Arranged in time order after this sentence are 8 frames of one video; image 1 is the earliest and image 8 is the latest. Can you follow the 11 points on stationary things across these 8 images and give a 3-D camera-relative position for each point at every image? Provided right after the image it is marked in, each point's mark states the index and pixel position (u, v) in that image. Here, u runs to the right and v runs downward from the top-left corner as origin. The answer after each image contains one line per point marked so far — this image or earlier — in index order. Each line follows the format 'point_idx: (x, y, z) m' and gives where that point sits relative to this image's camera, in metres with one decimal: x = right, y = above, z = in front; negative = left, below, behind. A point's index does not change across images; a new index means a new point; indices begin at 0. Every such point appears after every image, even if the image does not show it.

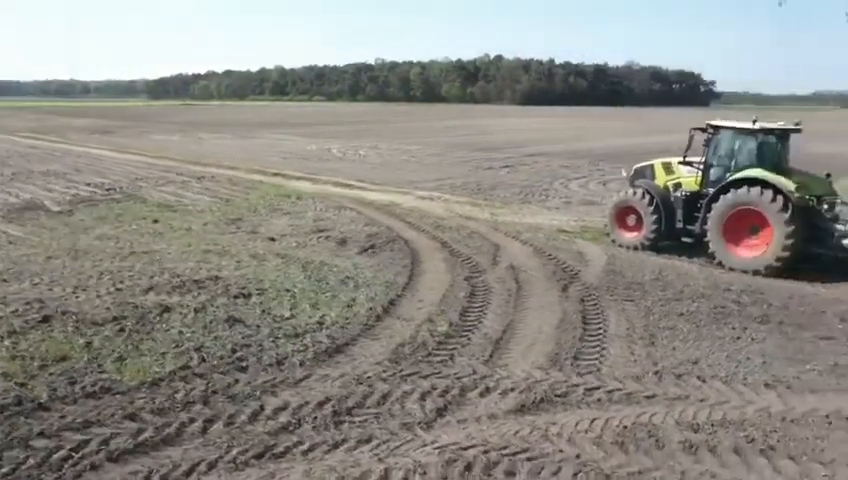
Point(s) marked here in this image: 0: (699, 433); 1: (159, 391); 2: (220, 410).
0: (+2.3, -1.6, +6.1) m
1: (-2.5, -1.4, +6.7) m
2: (-1.8, -1.5, +6.4) m
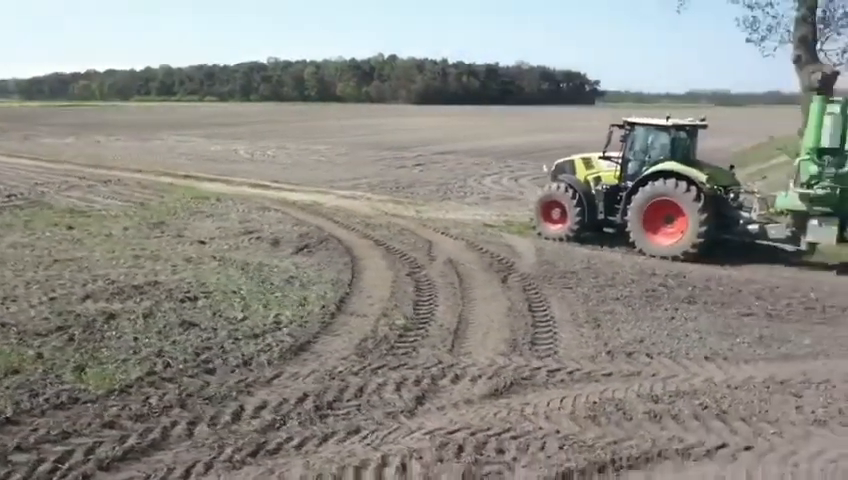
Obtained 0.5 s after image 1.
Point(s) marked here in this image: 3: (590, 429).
0: (+2.2, -1.5, +6.6) m
1: (-2.7, -1.5, +6.6) m
2: (-2.0, -1.5, +6.3) m
3: (+1.4, -1.6, +6.2) m
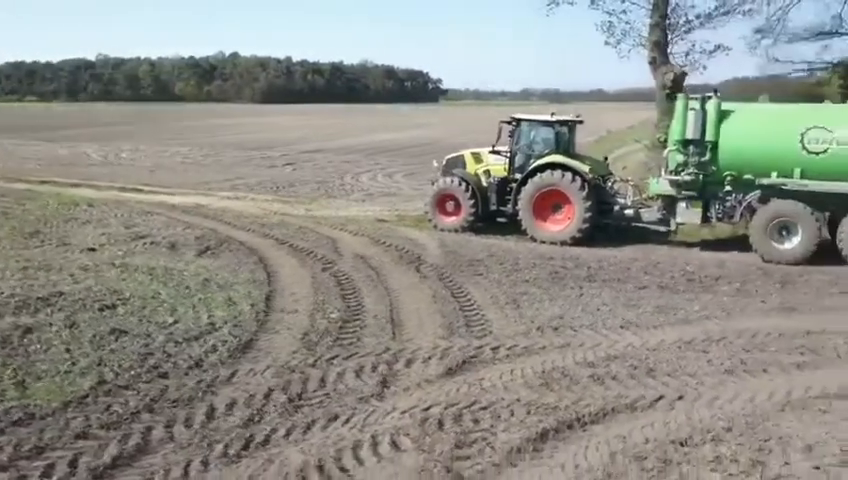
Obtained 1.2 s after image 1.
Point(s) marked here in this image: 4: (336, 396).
0: (+1.8, -1.3, +7.4) m
1: (-3.0, -1.5, +6.4) m
2: (-2.2, -1.5, +6.3) m
3: (+1.2, -1.5, +6.8) m
4: (-0.8, -1.5, +6.8) m
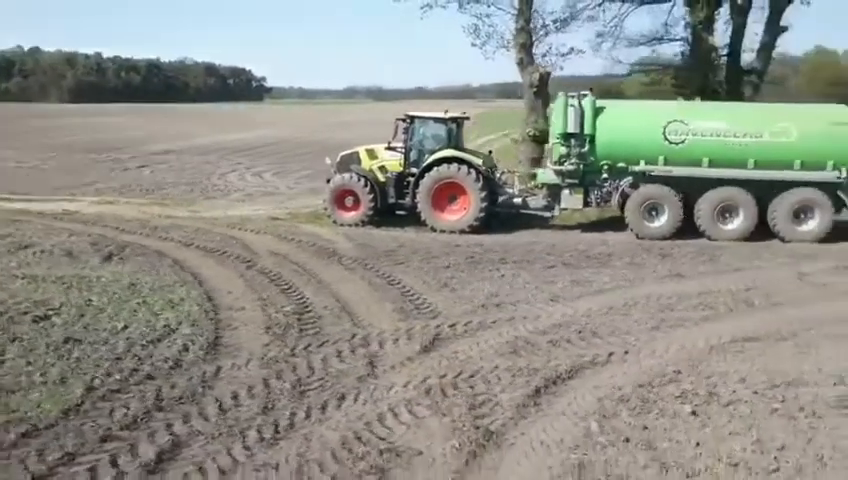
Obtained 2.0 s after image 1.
0: (+1.5, -1.1, +8.4) m
1: (-2.9, -1.5, +6.3) m
2: (-2.1, -1.5, +6.4) m
3: (+1.0, -1.3, +7.7) m
4: (-0.9, -1.4, +7.2) m
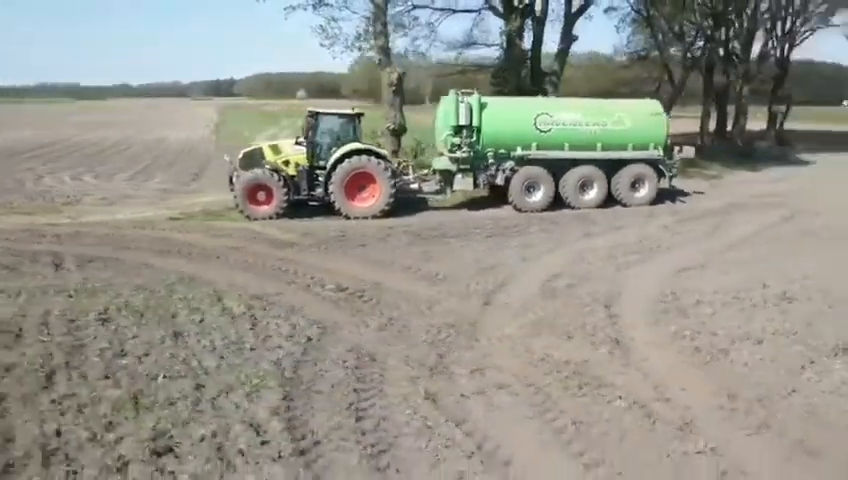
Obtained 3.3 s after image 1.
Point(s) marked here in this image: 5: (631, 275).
0: (+2.0, -0.6, +10.7) m
1: (-1.1, -1.4, +7.1) m
2: (-0.5, -1.3, +7.5) m
3: (+1.9, -0.8, +9.9) m
4: (+0.3, -1.1, +8.7) m
5: (+3.2, -0.5, +11.1) m
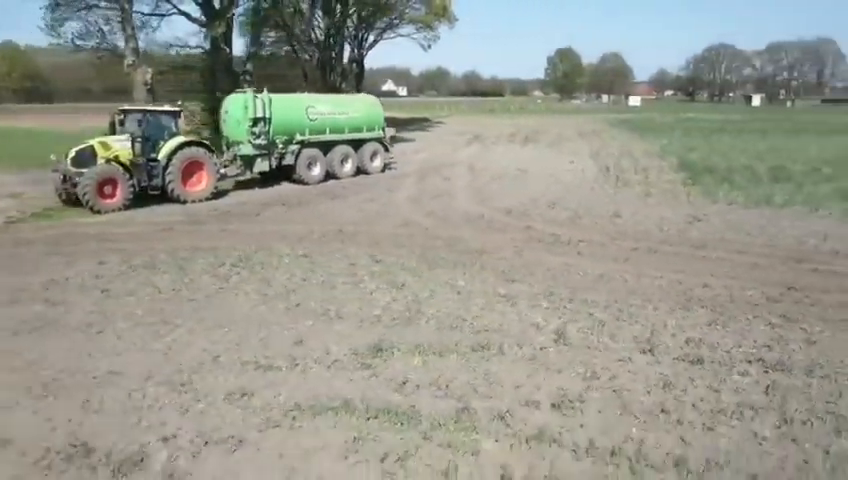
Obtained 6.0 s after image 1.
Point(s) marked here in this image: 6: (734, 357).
0: (+0.3, +0.6, +16.5) m
1: (+0.2, -0.4, +11.7) m
2: (+0.5, -0.3, +12.4) m
3: (+0.7, +0.4, +15.8) m
4: (+0.3, 0.0, +13.9) m
5: (+0.9, +0.8, +17.5) m
6: (+3.3, -1.2, +7.5) m
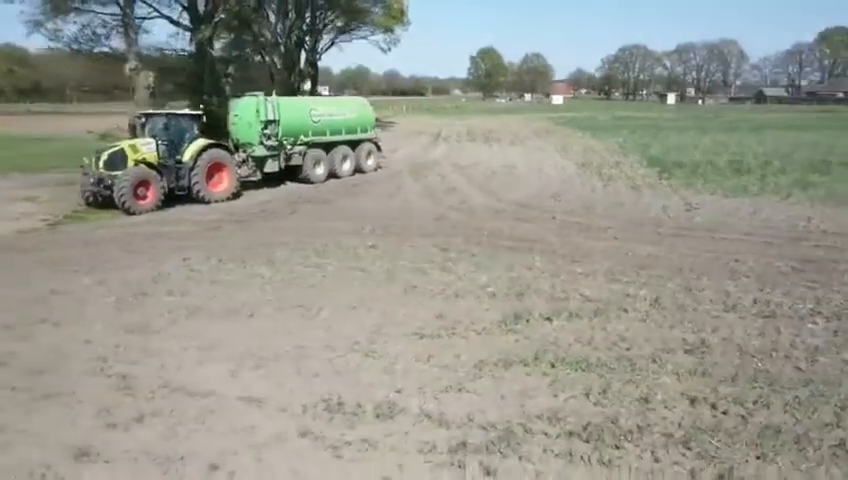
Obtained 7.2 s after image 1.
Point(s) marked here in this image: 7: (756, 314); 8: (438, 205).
0: (+0.8, +0.8, +18.0) m
1: (+1.4, -0.2, +13.3) m
2: (+1.6, -0.1, +14.0) m
3: (+1.4, +0.7, +17.4) m
4: (+1.2, +0.2, +15.4) m
5: (+1.4, +1.1, +19.1) m
6: (+5.0, -0.9, +9.5) m
7: (+4.4, -1.0, +9.4) m
8: (+0.3, +0.9, +18.5) m
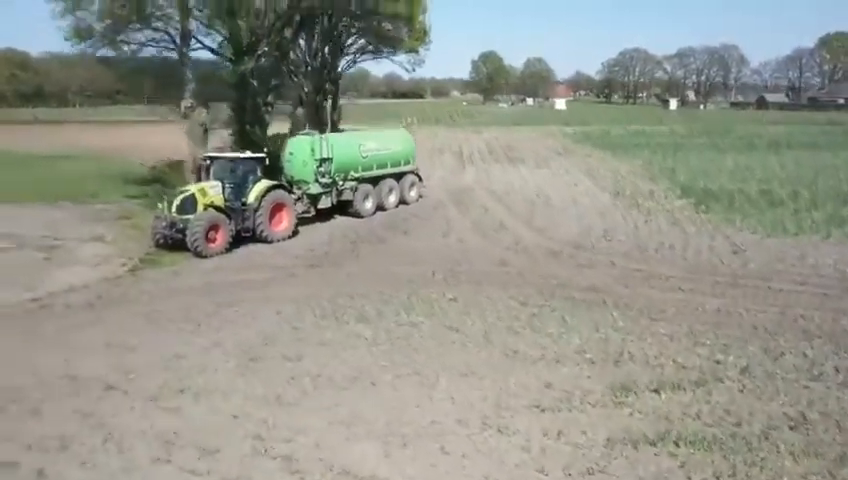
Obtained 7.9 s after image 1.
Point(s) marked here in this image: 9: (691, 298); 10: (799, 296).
0: (+2.4, -0.2, +18.9) m
1: (+3.0, -1.3, +14.1) m
2: (+3.1, -1.1, +14.9) m
3: (+2.9, -0.4, +18.2) m
4: (+2.8, -0.9, +16.2) m
5: (+2.9, 0.0, +20.0) m
6: (+6.6, -2.0, +10.4) m
7: (+6.0, -2.1, +10.3) m
8: (+1.9, -0.1, +19.3) m
9: (+5.4, -1.2, +14.4) m
10: (+7.5, -1.1, +14.4) m
